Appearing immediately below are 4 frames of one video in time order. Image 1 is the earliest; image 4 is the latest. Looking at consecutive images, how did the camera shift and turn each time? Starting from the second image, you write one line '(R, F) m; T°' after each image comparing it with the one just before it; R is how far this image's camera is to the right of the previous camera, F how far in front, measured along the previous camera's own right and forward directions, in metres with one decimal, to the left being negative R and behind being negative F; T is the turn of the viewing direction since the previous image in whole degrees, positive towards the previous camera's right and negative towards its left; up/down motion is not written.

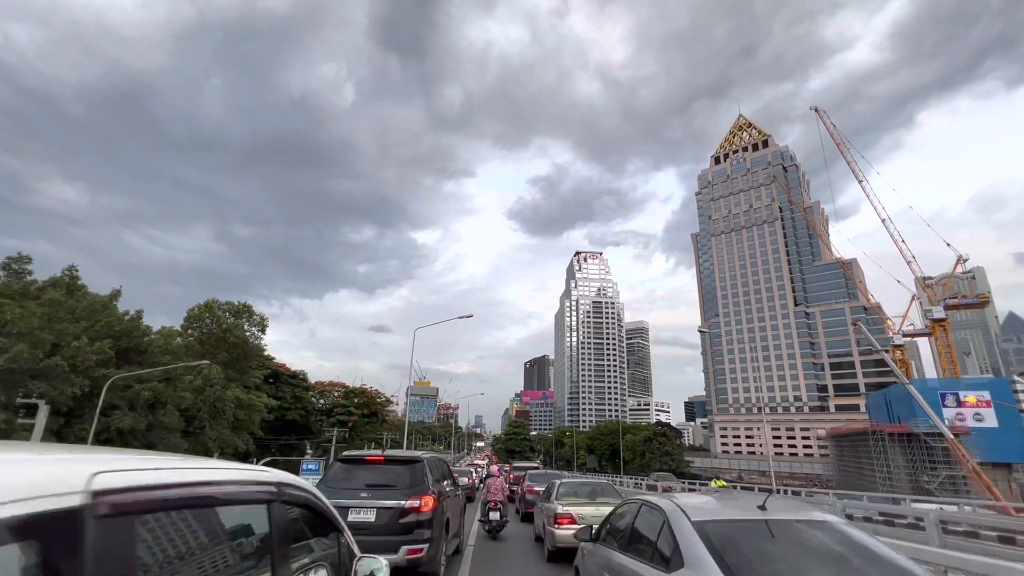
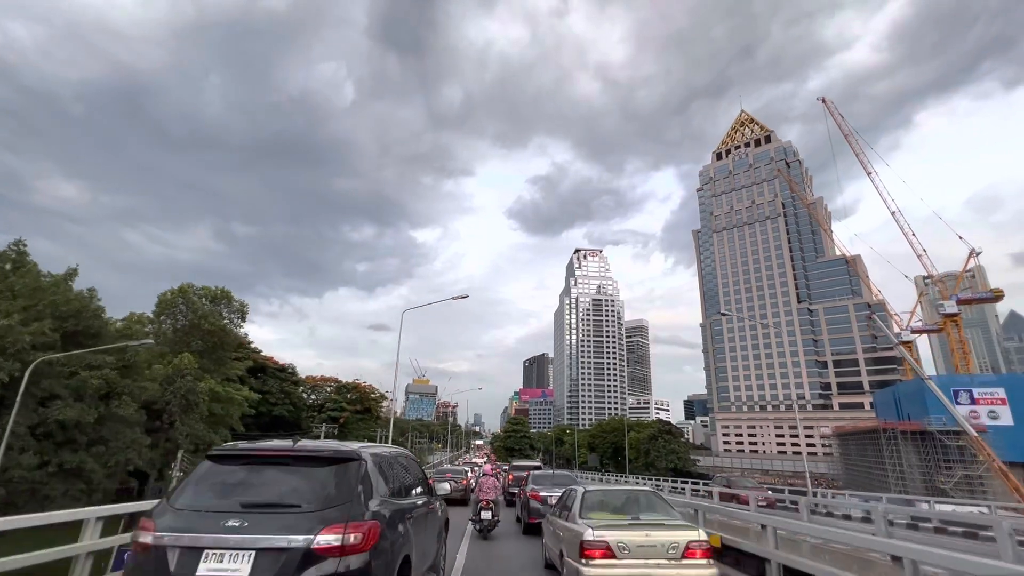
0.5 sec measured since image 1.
(0.0, +1.9) m; 0°
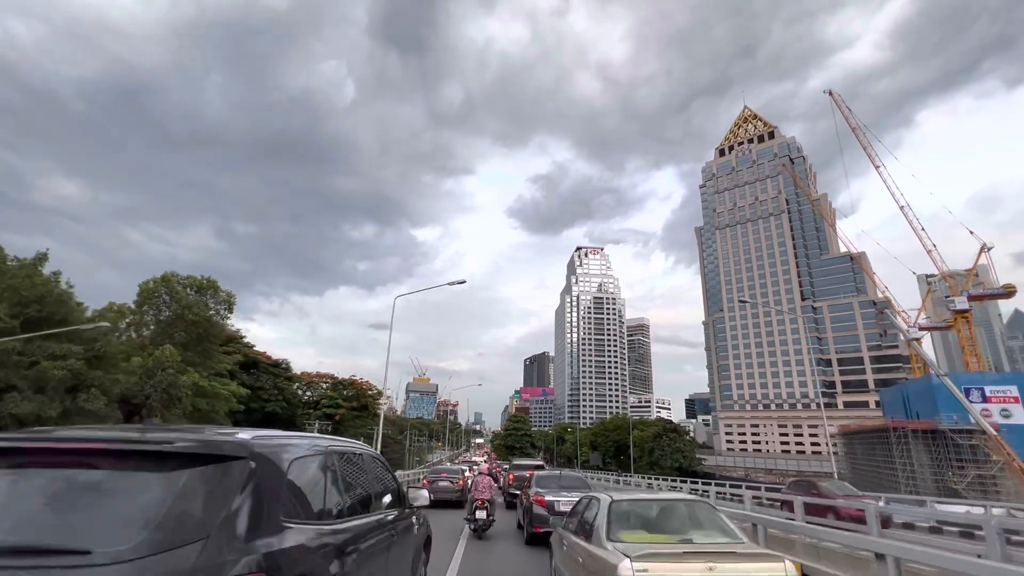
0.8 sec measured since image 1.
(0.0, +1.2) m; 0°
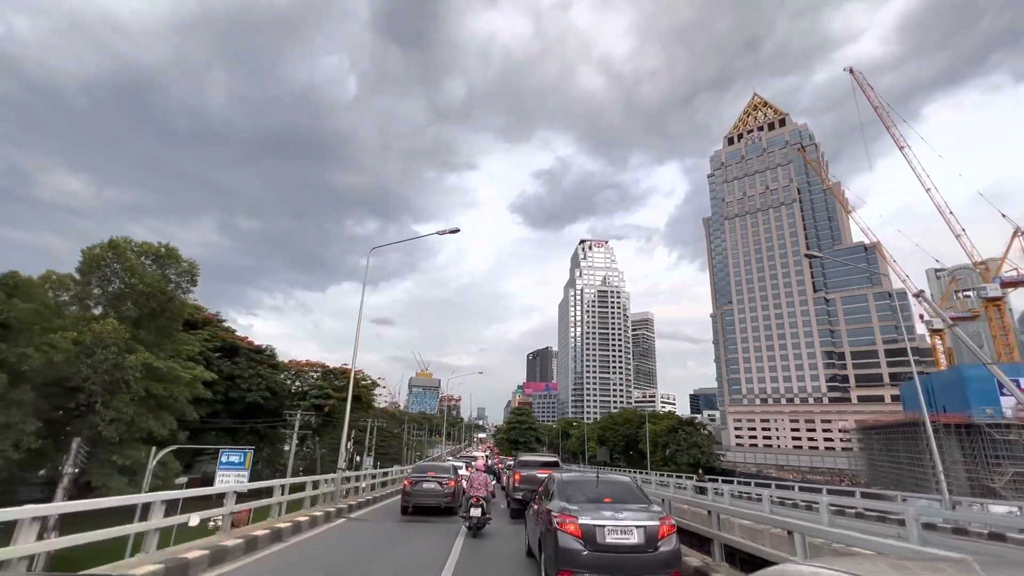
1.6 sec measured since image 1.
(-0.1, +3.1) m; 0°
